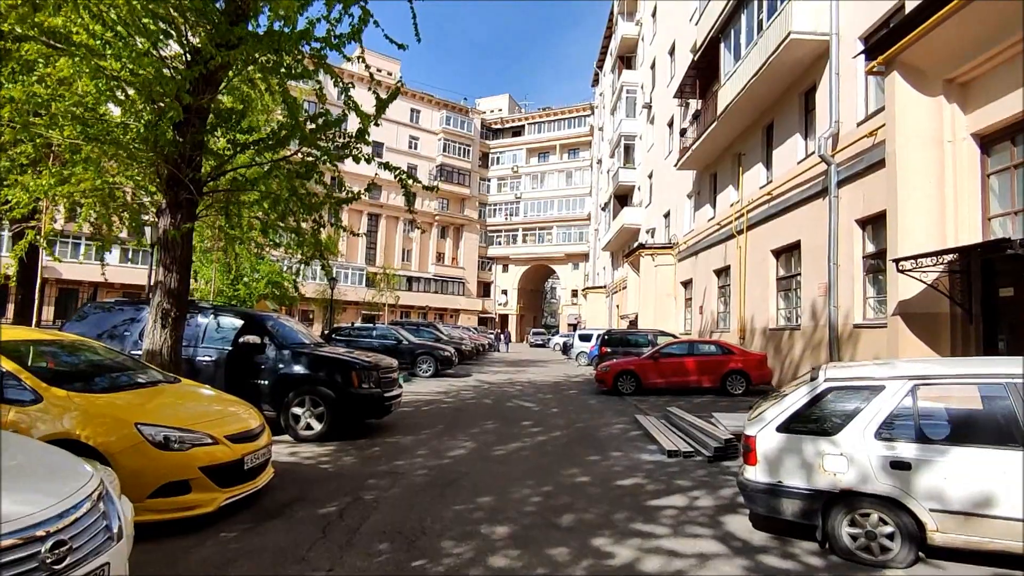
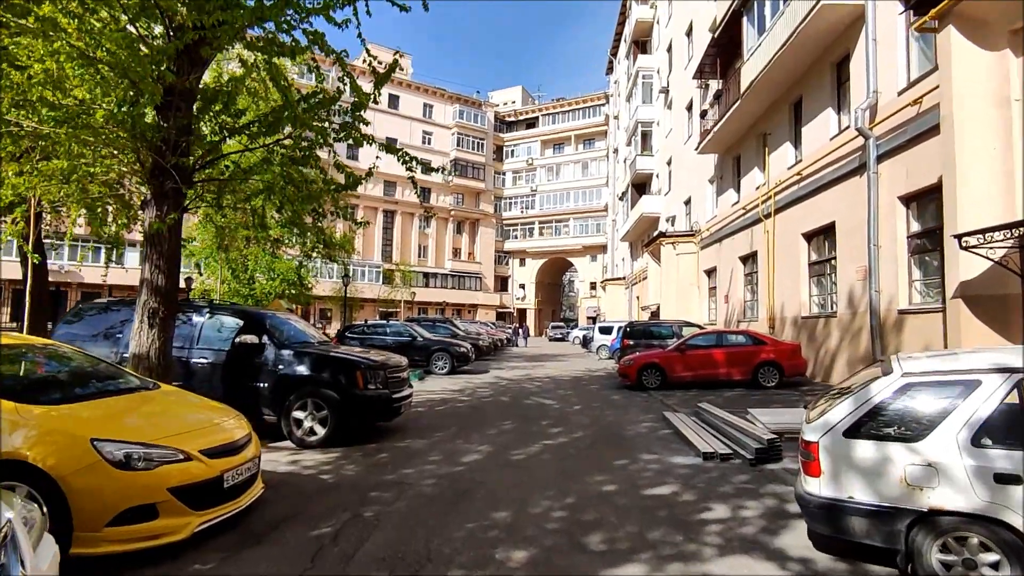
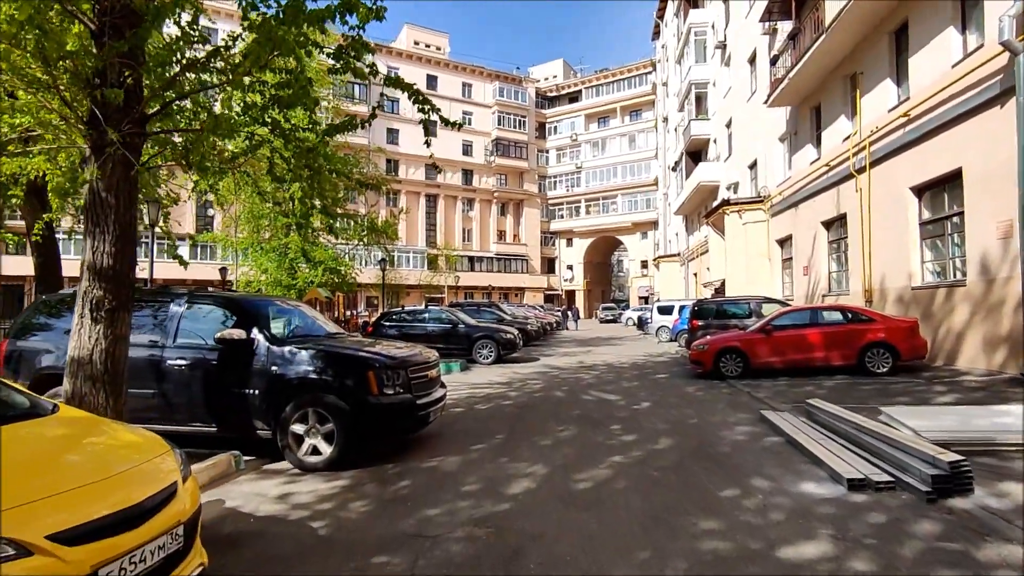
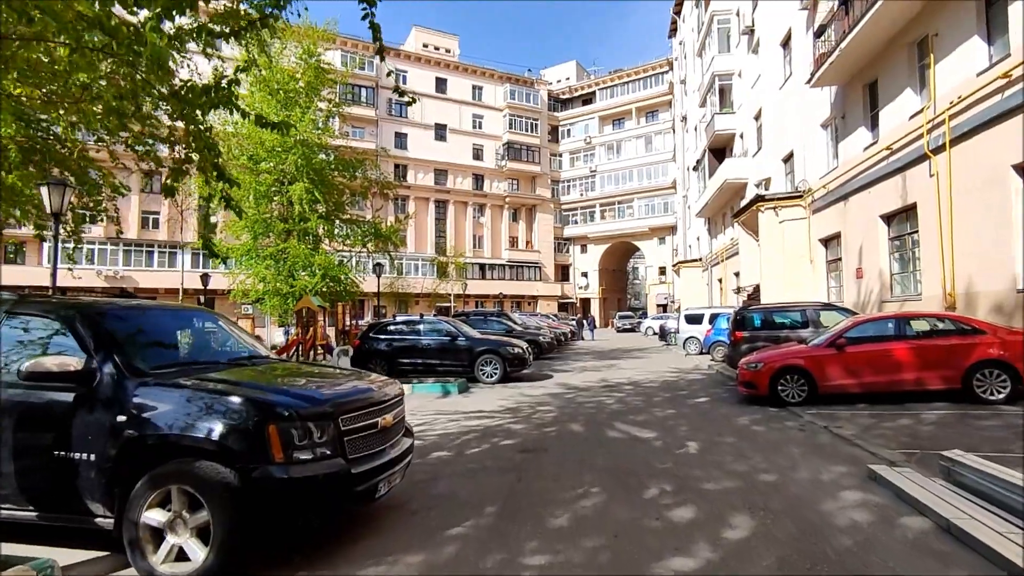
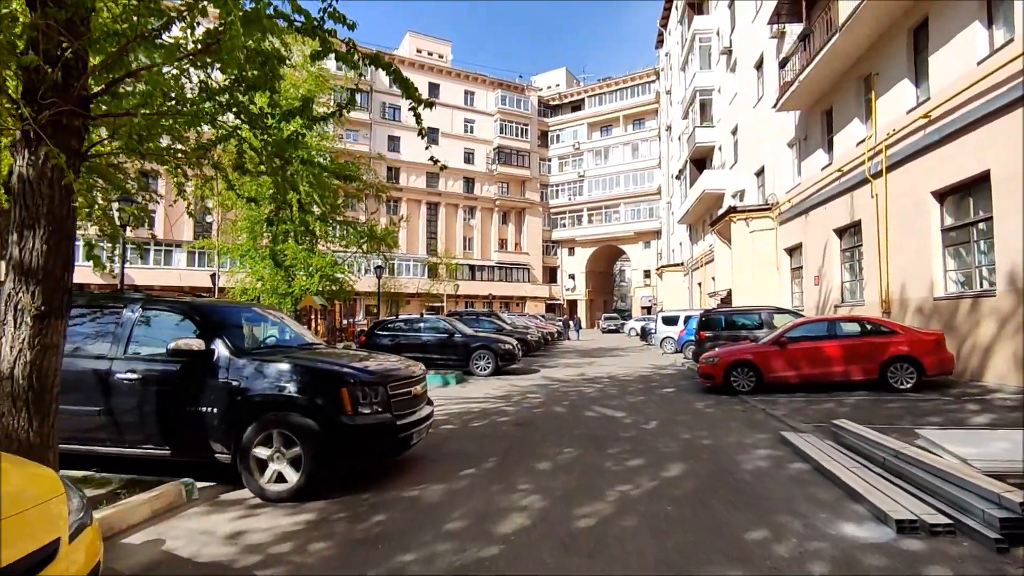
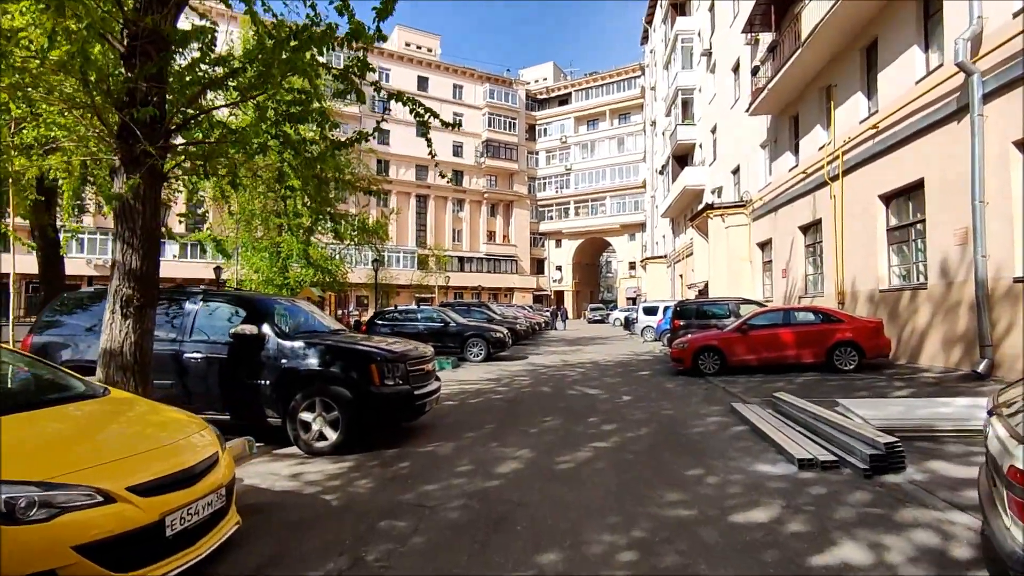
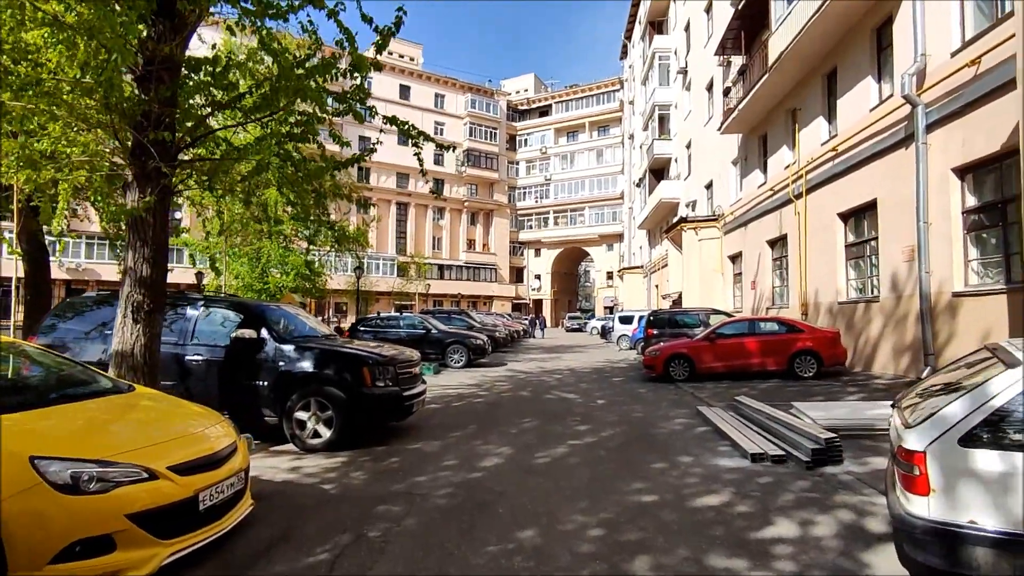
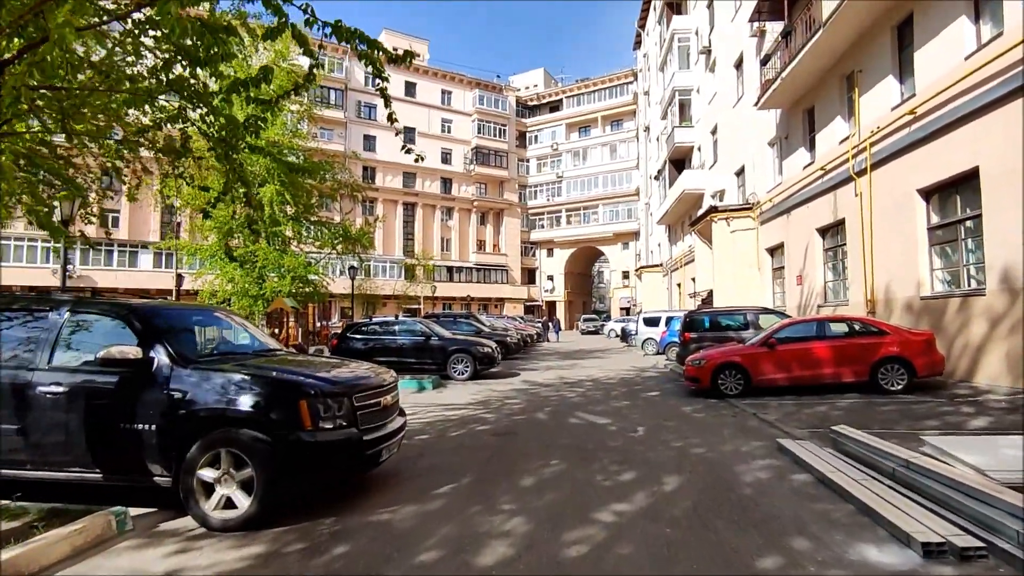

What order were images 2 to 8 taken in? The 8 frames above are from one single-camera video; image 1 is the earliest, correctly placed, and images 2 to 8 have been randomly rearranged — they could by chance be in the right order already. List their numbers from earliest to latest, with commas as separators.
2, 7, 6, 3, 5, 8, 4
